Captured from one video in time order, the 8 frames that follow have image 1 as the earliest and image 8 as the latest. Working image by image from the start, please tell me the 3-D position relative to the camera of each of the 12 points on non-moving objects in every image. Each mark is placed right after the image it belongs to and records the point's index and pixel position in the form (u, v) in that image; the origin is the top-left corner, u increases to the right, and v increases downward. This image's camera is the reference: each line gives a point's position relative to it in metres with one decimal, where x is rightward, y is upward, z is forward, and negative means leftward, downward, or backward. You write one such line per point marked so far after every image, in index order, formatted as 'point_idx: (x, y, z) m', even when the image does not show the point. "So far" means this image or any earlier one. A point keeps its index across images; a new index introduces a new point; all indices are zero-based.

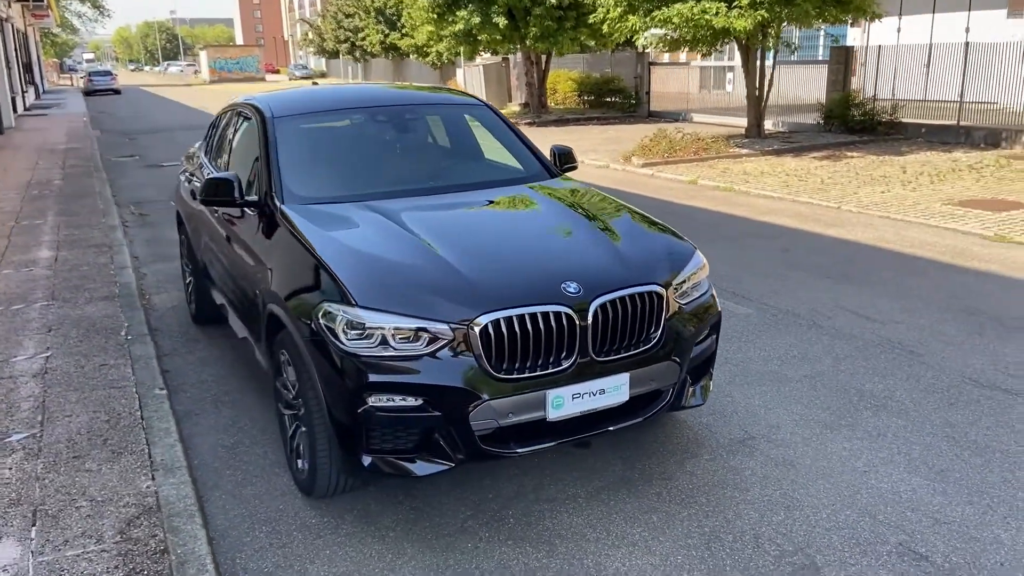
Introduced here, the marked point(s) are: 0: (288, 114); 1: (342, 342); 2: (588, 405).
0: (-1.1, +0.9, +4.8) m
1: (-0.6, -0.2, +3.3) m
2: (+0.3, -0.4, +3.3) m
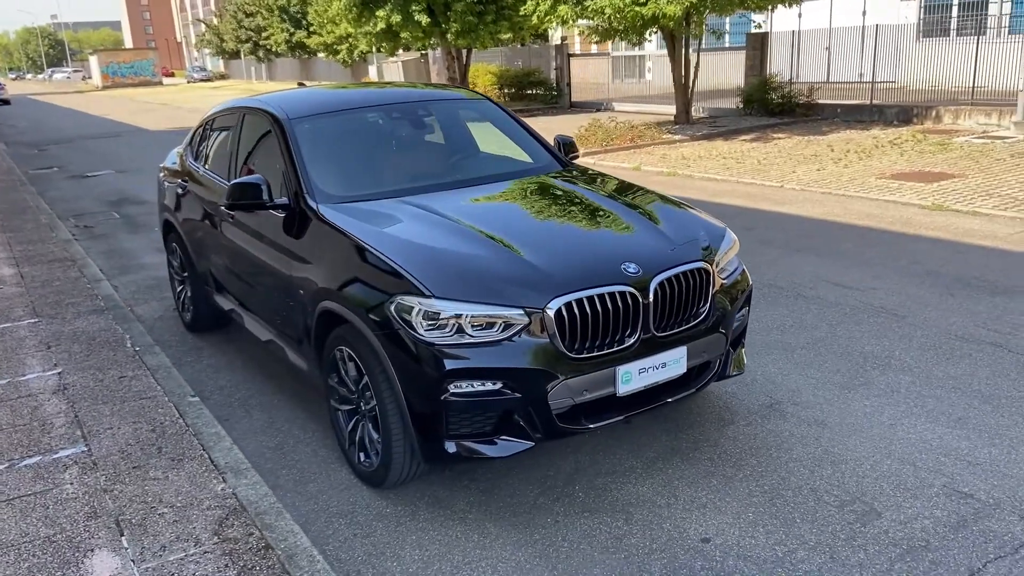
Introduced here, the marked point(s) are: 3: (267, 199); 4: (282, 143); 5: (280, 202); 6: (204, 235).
0: (-1.1, +0.9, +4.8) m
1: (-0.3, -0.2, +3.4) m
2: (+0.6, -0.4, +3.5) m
3: (-1.2, +0.4, +4.4) m
4: (-1.2, +0.8, +4.7) m
5: (-1.1, +0.4, +4.4) m
6: (-1.8, +0.3, +5.5) m
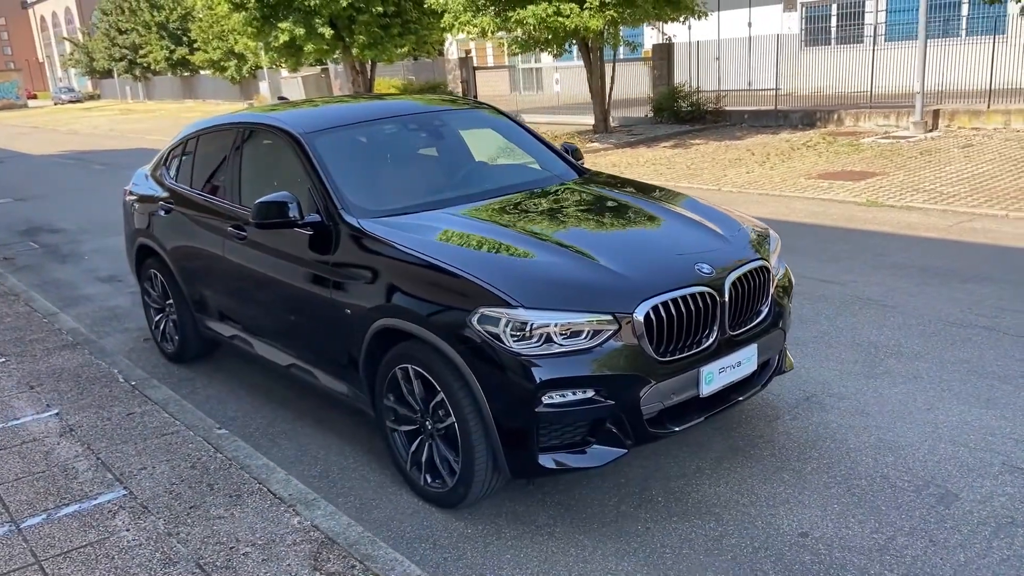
0: (-1.0, +0.8, +4.6) m
1: (0.0, -0.2, +3.3) m
2: (+0.9, -0.4, +3.6) m
3: (-1.0, +0.3, +4.2) m
4: (-1.0, +0.6, +4.5) m
5: (-0.9, +0.3, +4.2) m
6: (-1.8, +0.2, +5.2) m
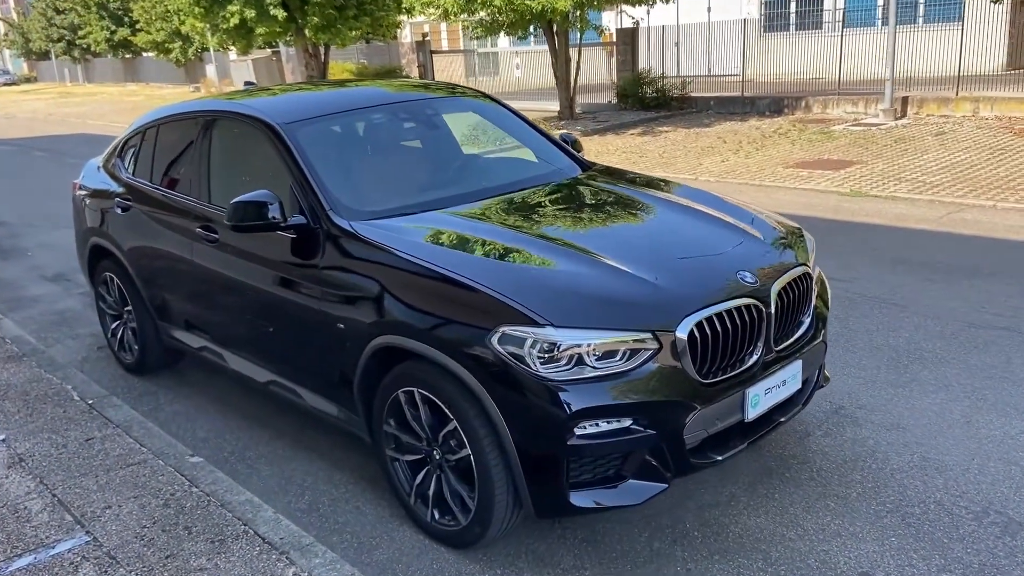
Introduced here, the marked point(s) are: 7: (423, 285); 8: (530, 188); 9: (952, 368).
0: (-1.0, +0.8, +4.1) m
1: (+0.1, -0.3, +2.9) m
2: (+0.9, -0.4, +3.2) m
3: (-1.0, +0.3, +3.7) m
4: (-1.0, +0.6, +4.0) m
5: (-0.9, +0.3, +3.8) m
6: (-1.8, +0.1, +4.7) m
7: (-0.3, 0.0, +3.2) m
8: (+0.1, +0.5, +4.3) m
9: (+2.2, -0.4, +4.5) m
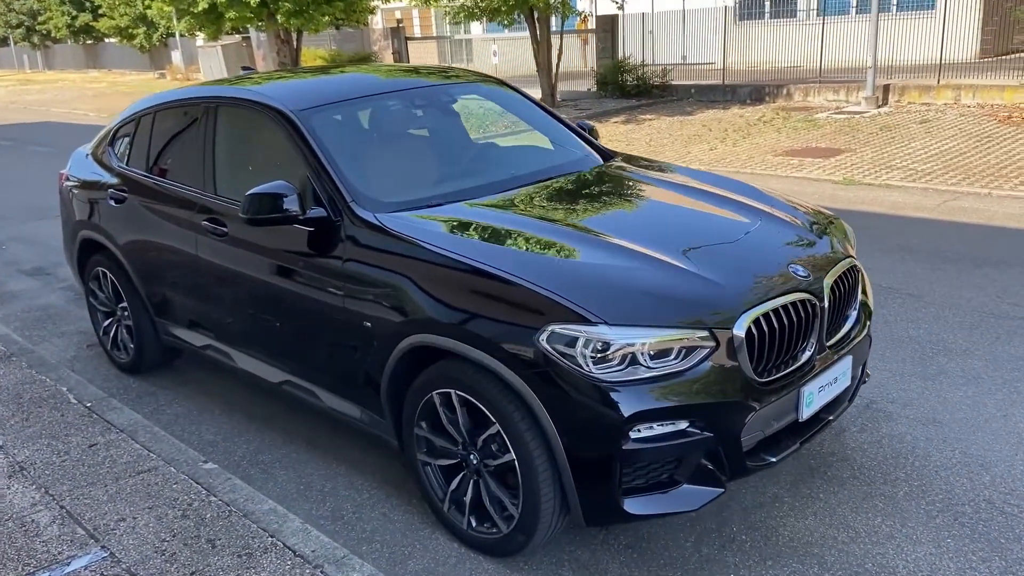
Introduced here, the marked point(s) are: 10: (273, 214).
0: (-0.9, +0.8, +3.9) m
1: (+0.2, -0.2, +2.7) m
2: (+1.1, -0.4, +3.1) m
3: (-0.9, +0.3, +3.5) m
4: (-0.9, +0.6, +3.8) m
5: (-0.8, +0.3, +3.6) m
6: (-1.7, +0.2, +4.4) m
7: (-0.2, 0.0, +3.1) m
8: (+0.2, +0.5, +4.1) m
9: (+2.3, -0.4, +4.4) m
10: (-0.9, +0.3, +3.5) m
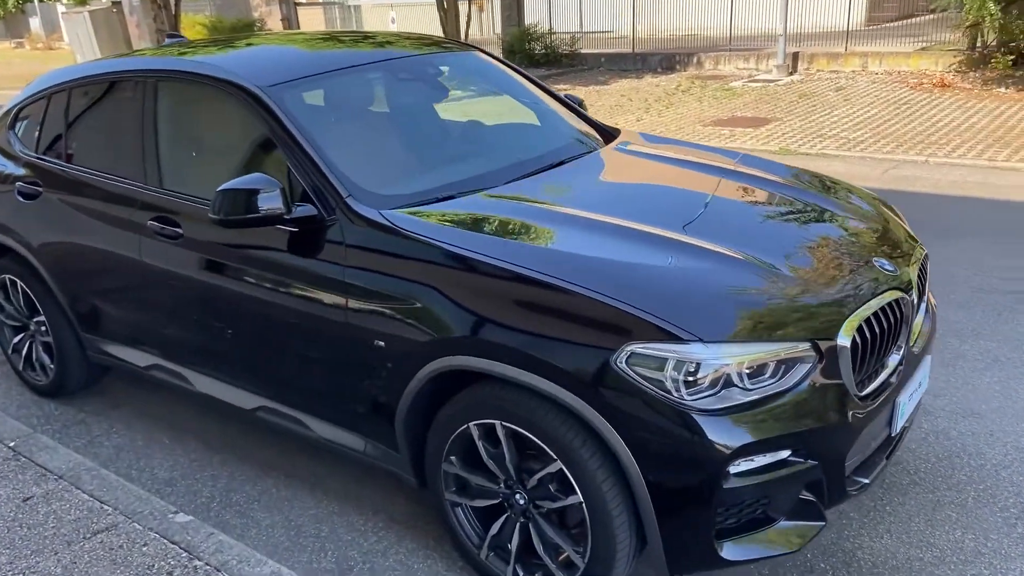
0: (-0.8, +0.8, +3.3) m
1: (+0.4, -0.3, +2.3) m
2: (+1.2, -0.4, +2.8) m
3: (-0.8, +0.3, +2.9) m
4: (-0.9, +0.6, +3.2) m
5: (-0.7, +0.3, +3.0) m
6: (-1.7, +0.1, +3.7) m
7: (0.0, 0.0, +2.6) m
8: (+0.2, +0.5, +3.6) m
9: (+2.3, -0.3, +4.3) m
10: (-0.8, +0.2, +2.9) m
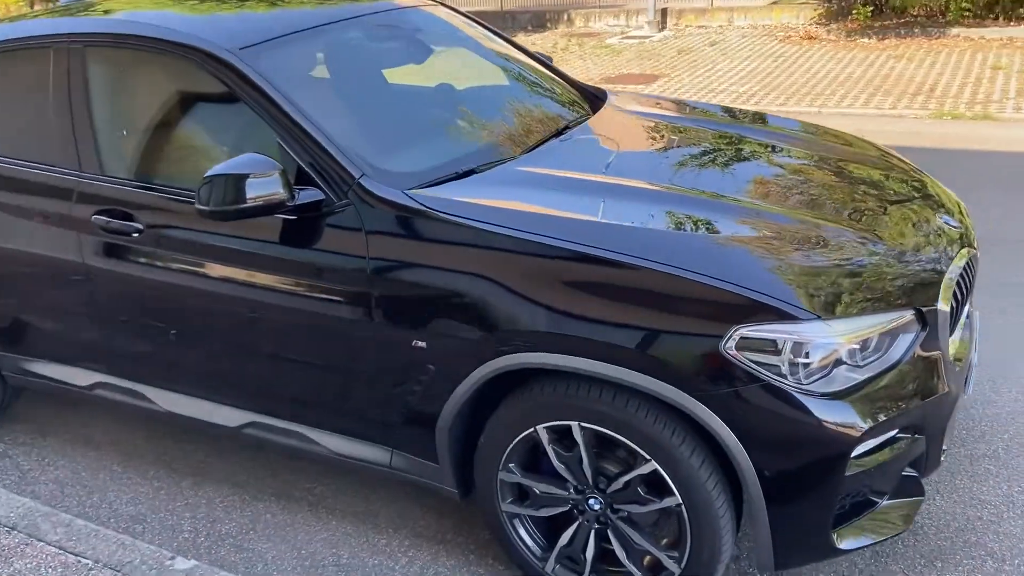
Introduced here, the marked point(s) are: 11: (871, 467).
0: (-0.8, +0.8, +2.9) m
1: (+0.6, -0.2, +2.1) m
2: (+1.4, -0.2, +2.7) m
3: (-0.7, +0.3, +2.5) m
4: (-0.8, +0.6, +2.7) m
5: (-0.6, +0.3, +2.6) m
6: (-1.7, +0.1, +3.1) m
7: (+0.2, 0.0, +2.3) m
8: (+0.2, +0.6, +3.3) m
9: (+2.1, 0.0, +4.3) m
10: (-0.7, +0.2, +2.5) m
11: (+0.9, -0.4, +2.2) m
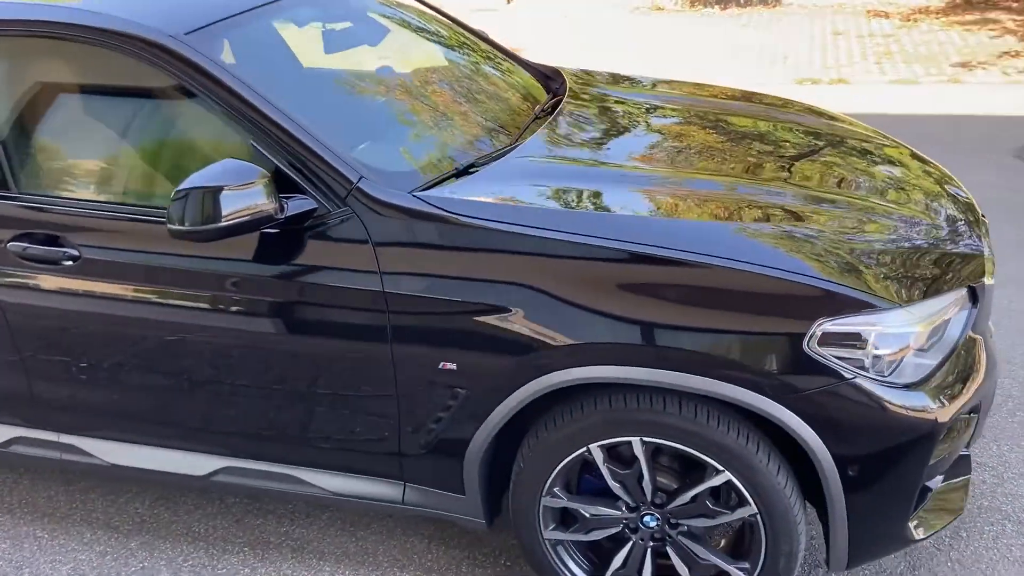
0: (-0.9, +0.7, +2.4) m
1: (+0.8, -0.2, +2.0) m
2: (+1.4, -0.1, +2.7) m
3: (-0.6, +0.2, +2.1) m
4: (-0.8, +0.5, +2.3) m
5: (-0.6, +0.2, +2.2) m
6: (-1.8, -0.1, +2.6) m
7: (+0.3, 0.0, +2.1) m
8: (0.0, +0.6, +3.1) m
9: (+1.8, +0.2, +4.4) m
10: (-0.7, +0.2, +2.1) m
11: (+1.0, -0.4, +2.1) m
